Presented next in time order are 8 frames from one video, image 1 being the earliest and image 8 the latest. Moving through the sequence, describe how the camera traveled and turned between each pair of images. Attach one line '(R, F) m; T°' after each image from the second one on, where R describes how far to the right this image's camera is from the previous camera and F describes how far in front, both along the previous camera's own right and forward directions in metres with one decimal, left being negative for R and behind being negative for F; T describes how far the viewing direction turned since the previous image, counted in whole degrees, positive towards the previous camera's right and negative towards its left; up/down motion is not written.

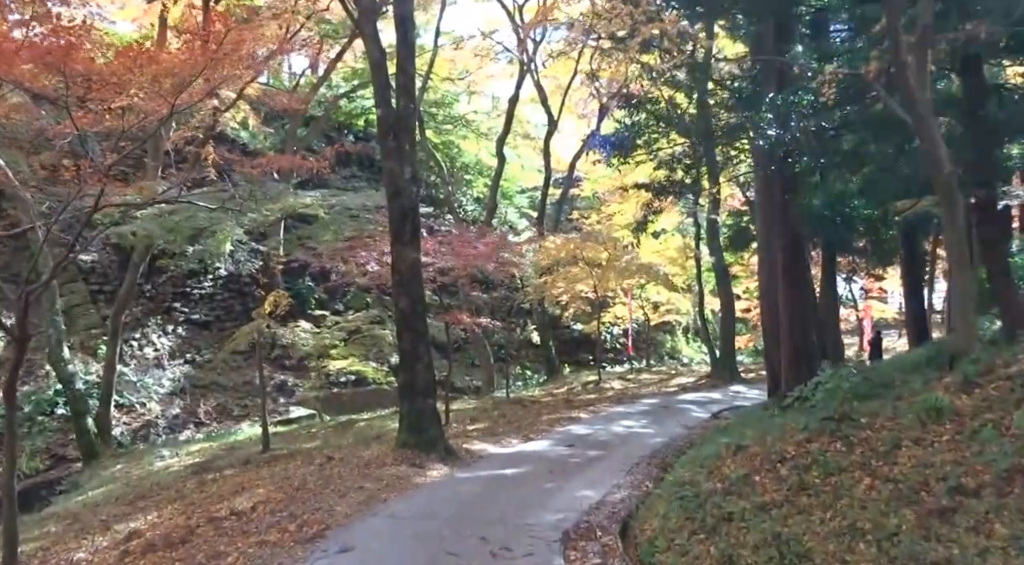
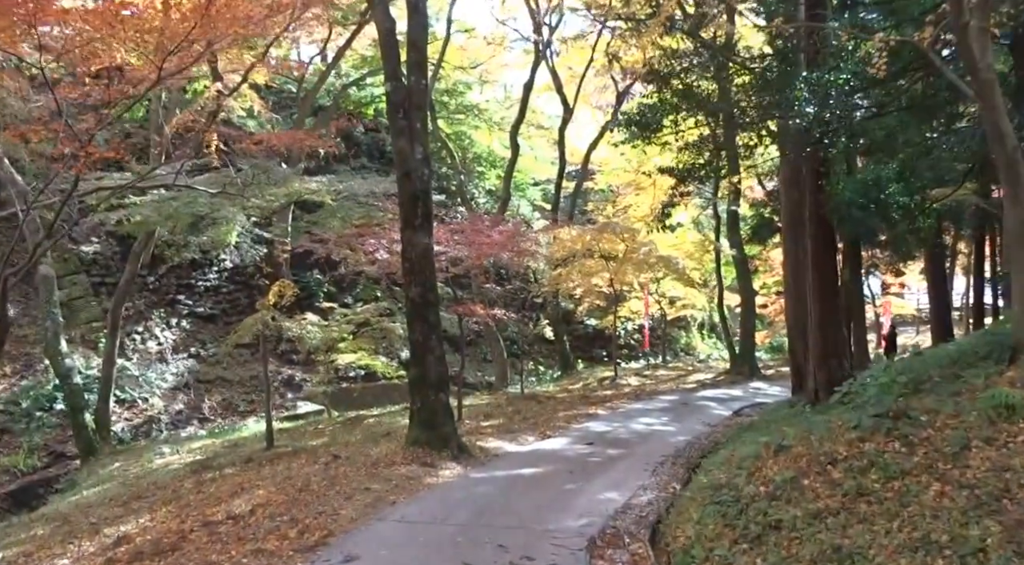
(-0.1, +0.6) m; -1°
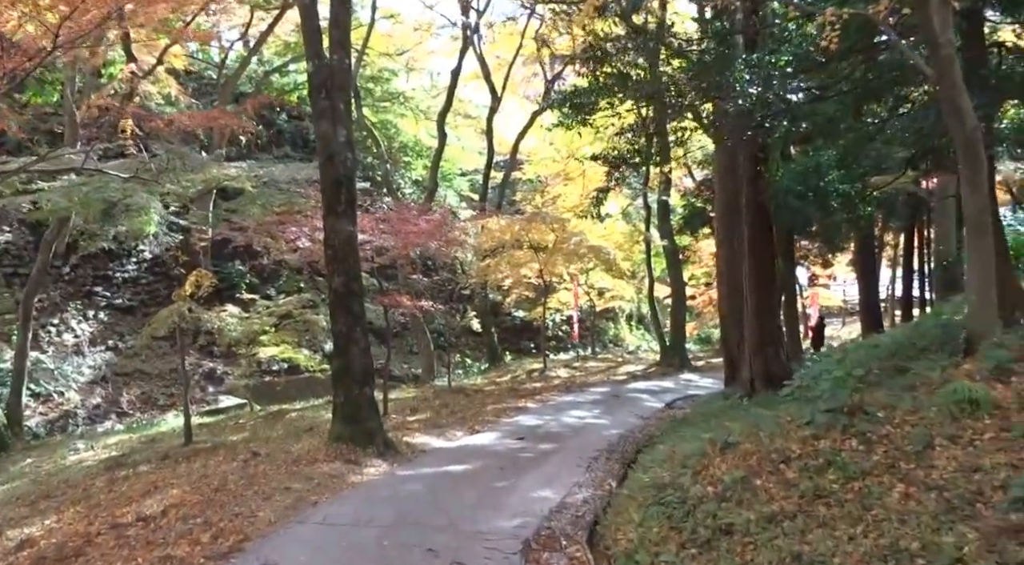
(0.0, +0.5) m; +4°
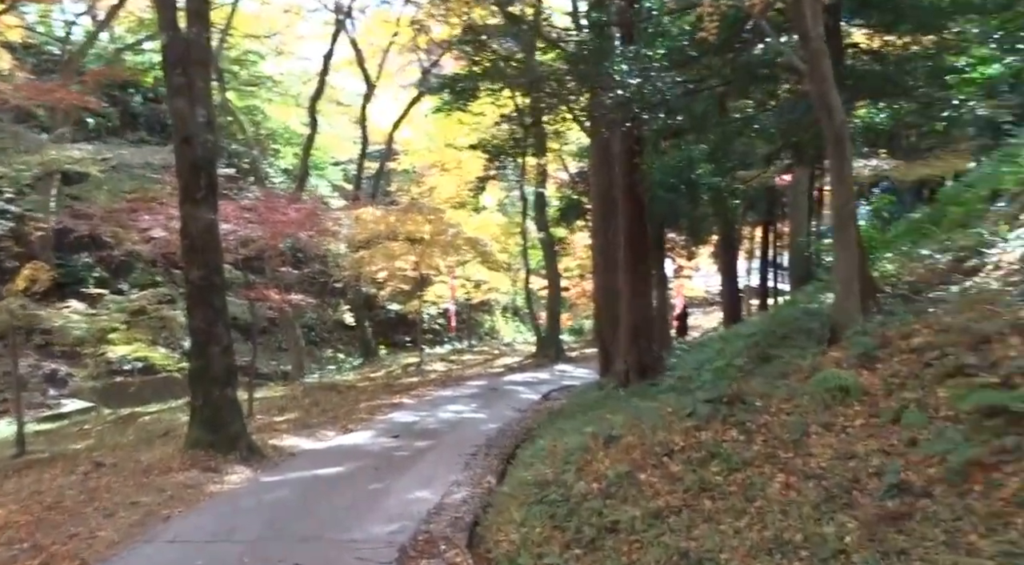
(0.0, +0.3) m; +7°
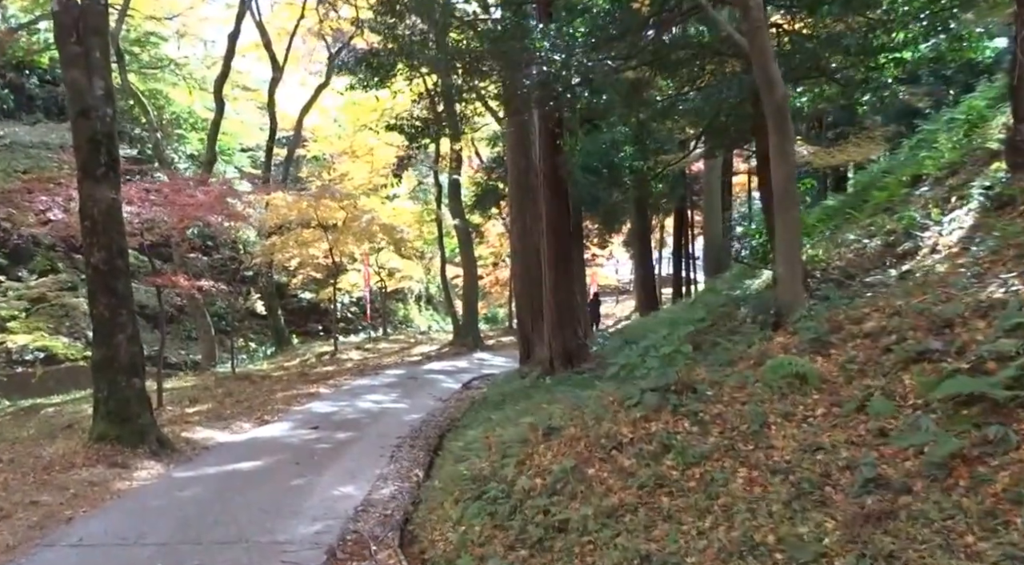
(-0.1, +0.4) m; +5°
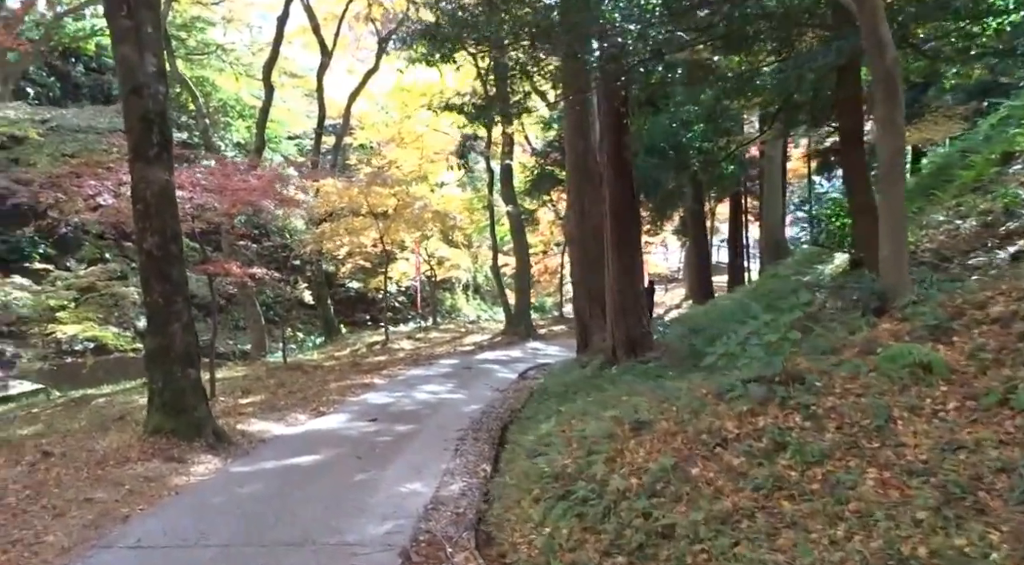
(-0.2, +0.4) m; -2°
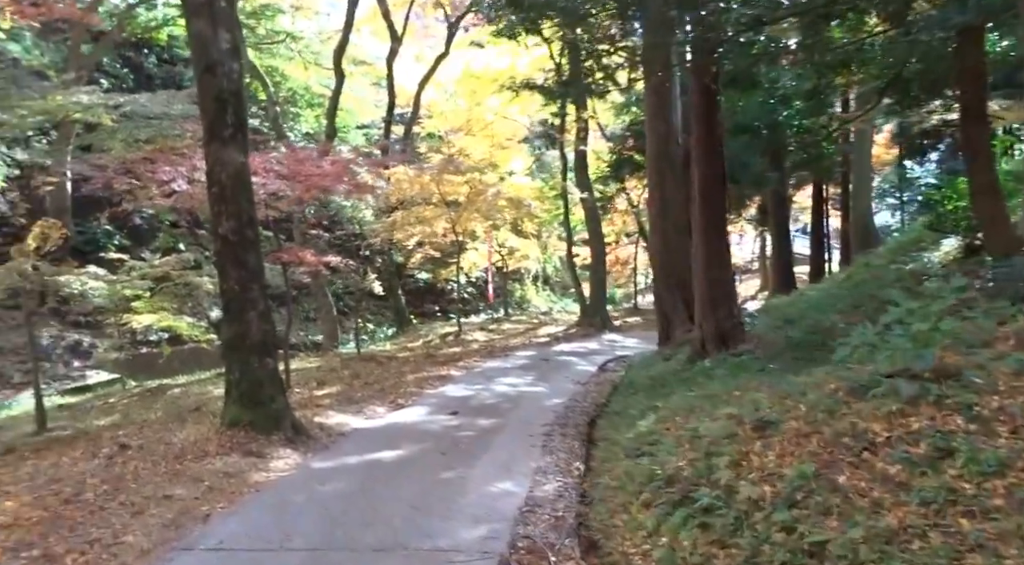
(-0.2, +0.5) m; -4°
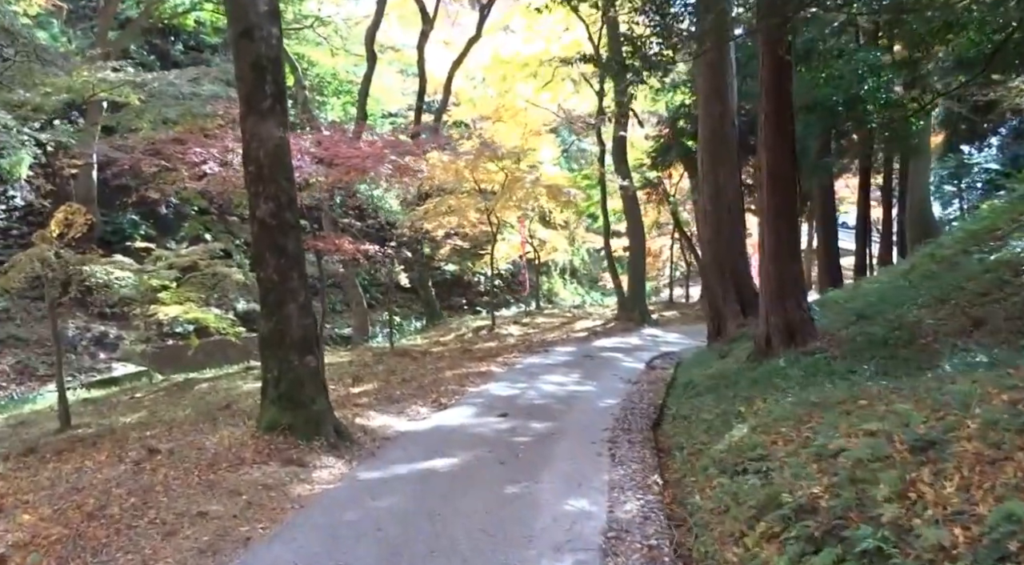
(-0.3, +0.8) m; -1°
